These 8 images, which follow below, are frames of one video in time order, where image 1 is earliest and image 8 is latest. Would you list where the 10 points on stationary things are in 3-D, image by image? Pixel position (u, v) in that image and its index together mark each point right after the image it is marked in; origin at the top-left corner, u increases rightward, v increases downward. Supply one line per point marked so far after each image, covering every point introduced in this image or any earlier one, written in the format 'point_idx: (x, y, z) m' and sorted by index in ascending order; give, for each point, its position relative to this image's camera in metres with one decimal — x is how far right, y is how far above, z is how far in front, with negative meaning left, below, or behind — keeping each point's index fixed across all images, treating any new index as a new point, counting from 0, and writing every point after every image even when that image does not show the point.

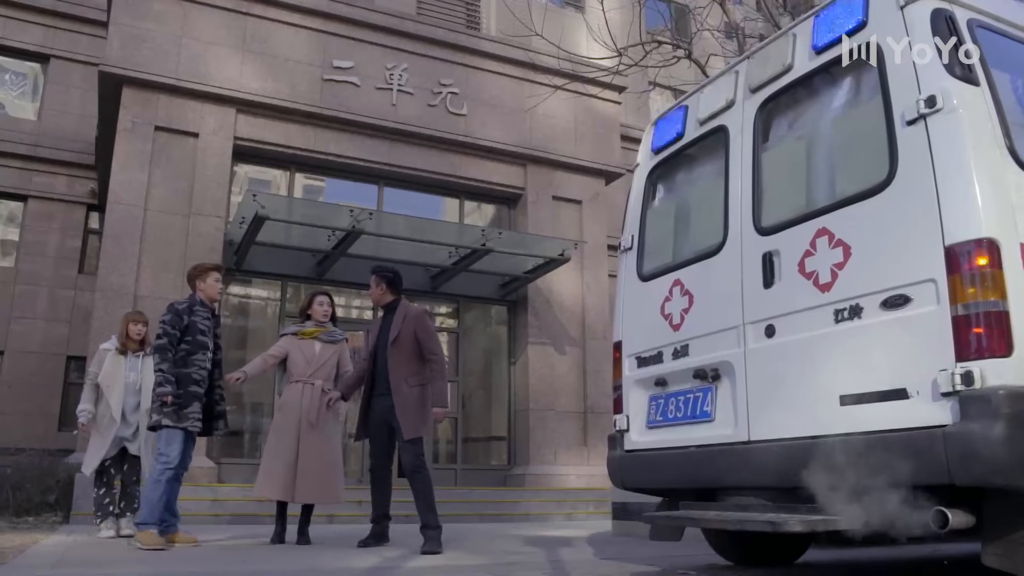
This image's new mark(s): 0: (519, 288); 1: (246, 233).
0: (+0.1, 0.0, +13.2) m
1: (-3.4, +0.7, +10.7) m
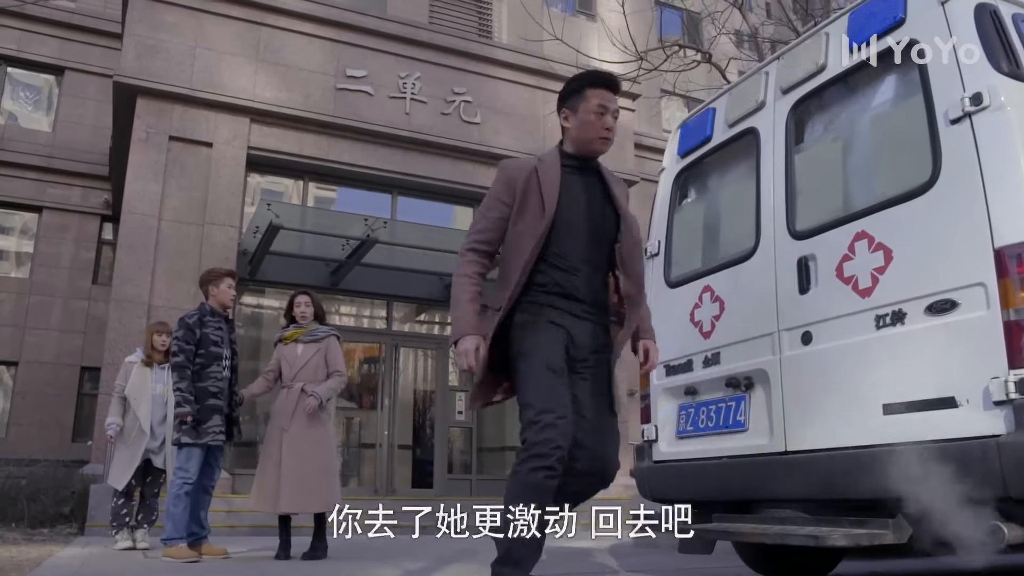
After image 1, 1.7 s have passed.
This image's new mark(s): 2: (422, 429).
0: (+0.3, -0.1, +13.1) m
1: (-3.2, +0.6, +10.7) m
2: (-1.4, -2.1, +12.5) m
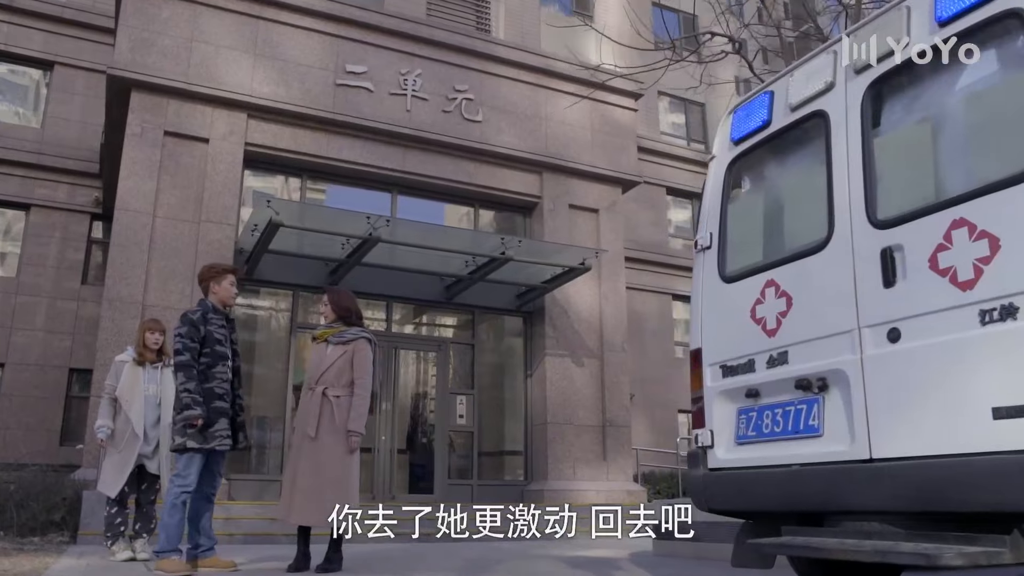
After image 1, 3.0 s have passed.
0: (+0.4, -0.2, +12.9) m
1: (-3.2, +0.6, +10.4) m
2: (-1.3, -2.1, +12.2) m
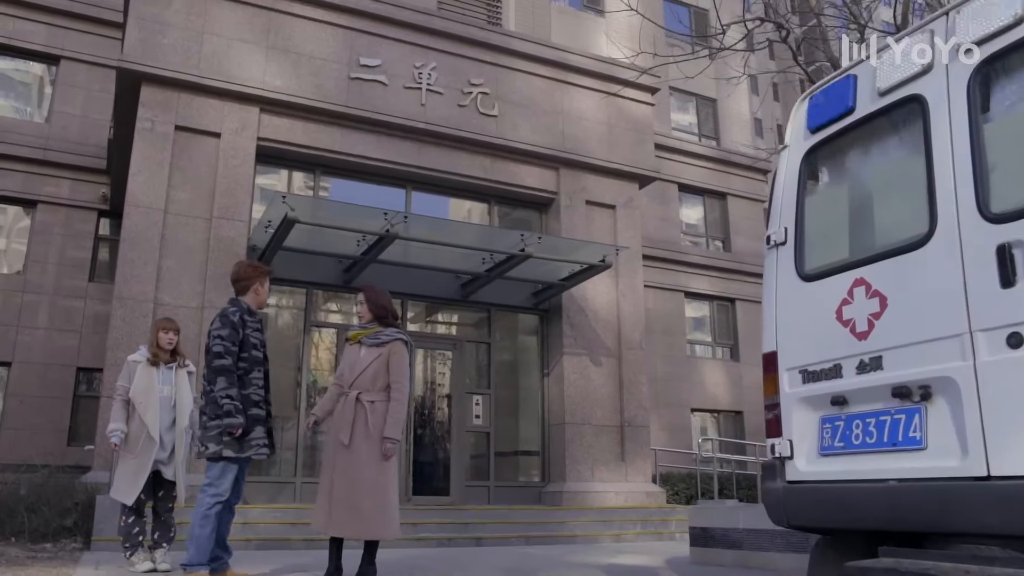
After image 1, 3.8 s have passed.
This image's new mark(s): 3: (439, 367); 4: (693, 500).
0: (+0.6, -0.1, +12.6) m
1: (-2.9, +0.6, +10.2) m
2: (-1.1, -2.1, +12.0) m
3: (-1.1, -1.2, +12.3) m
4: (+2.9, -3.3, +13.1) m
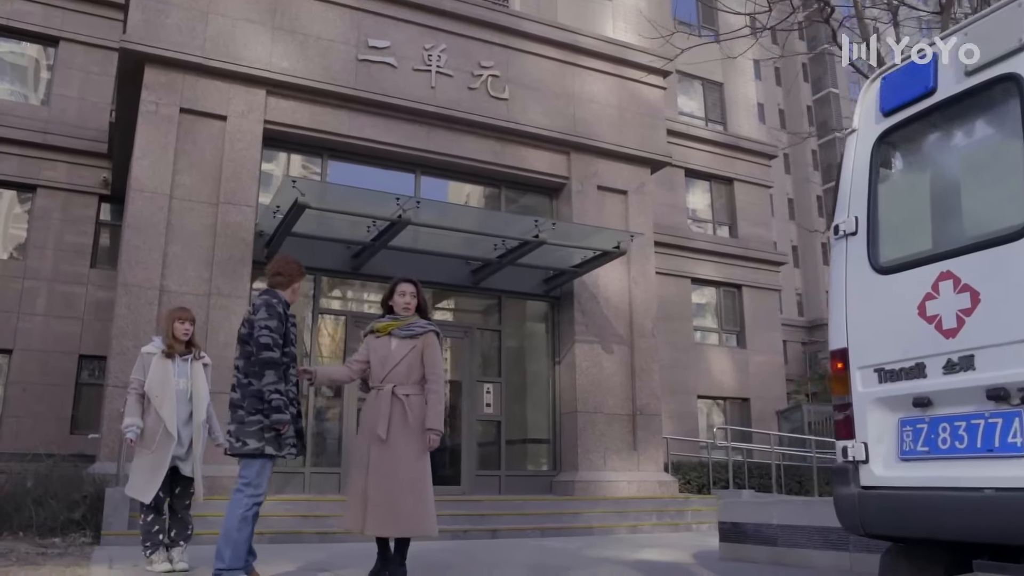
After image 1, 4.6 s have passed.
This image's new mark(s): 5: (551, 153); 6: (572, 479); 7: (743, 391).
0: (+0.8, +0.1, +12.4) m
1: (-2.8, +0.8, +9.9) m
2: (-0.9, -1.9, +11.8) m
3: (-0.9, -1.0, +12.1) m
4: (+3.0, -3.1, +12.9) m
5: (+0.6, +2.1, +12.7) m
6: (+0.8, -2.7, +11.6) m
7: (+5.5, -2.4, +19.8) m
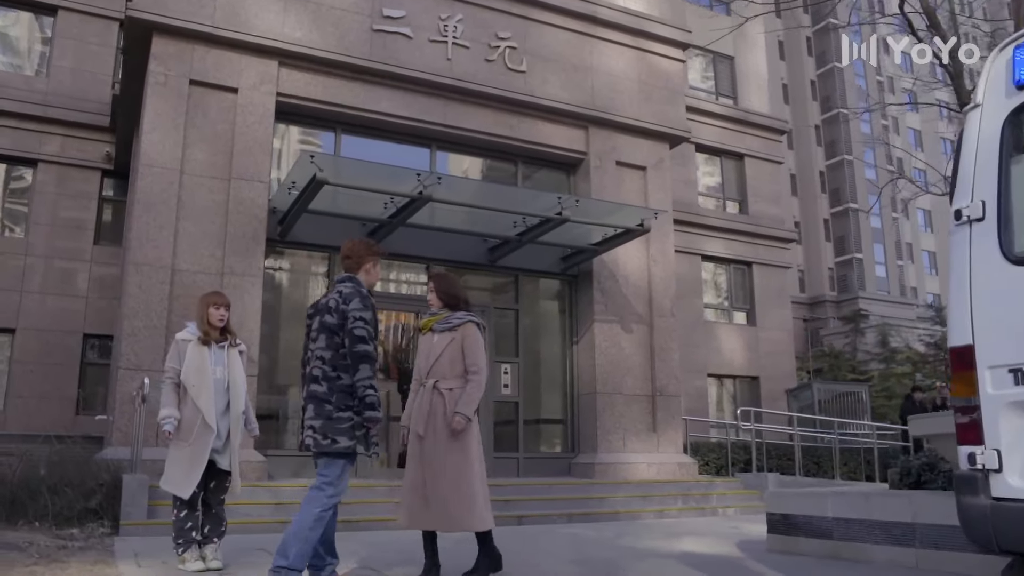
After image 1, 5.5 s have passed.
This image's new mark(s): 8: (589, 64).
0: (+1.0, +0.4, +12.1) m
1: (-2.5, +1.0, +9.6) m
2: (-0.7, -1.6, +11.6) m
3: (-0.7, -0.7, +11.8) m
4: (+3.3, -2.8, +12.8) m
5: (+0.9, +2.4, +12.4) m
6: (+1.1, -2.4, +11.4) m
7: (+5.7, -1.9, +19.6) m
8: (+1.2, +3.4, +12.5) m
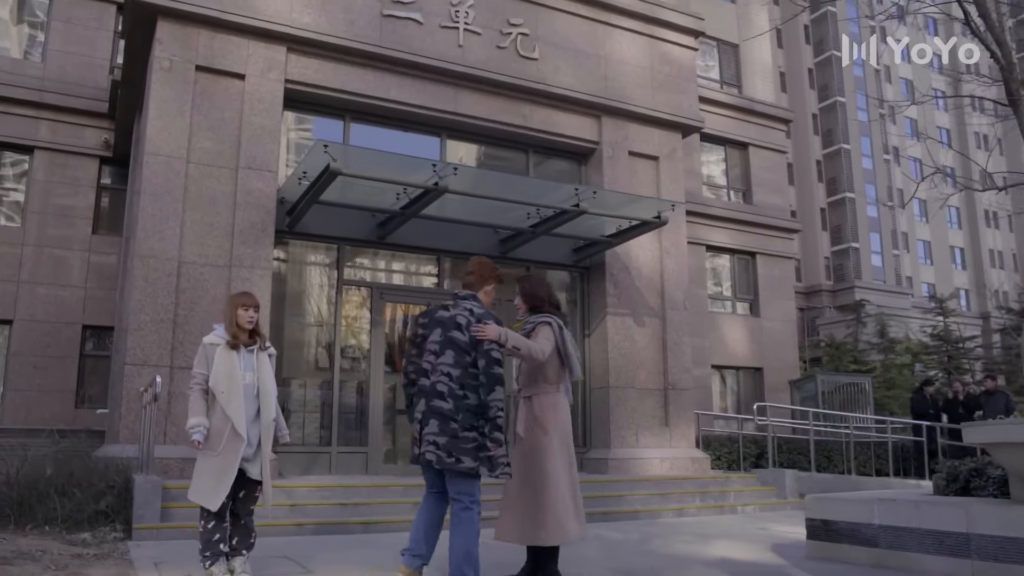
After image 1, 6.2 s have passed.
0: (+1.2, +0.5, +11.9) m
1: (-2.3, +1.1, +9.3) m
2: (-0.5, -1.5, +11.4) m
3: (-0.5, -0.6, +11.6) m
4: (+3.4, -2.7, +12.6) m
5: (+1.0, +2.5, +12.1) m
6: (+1.2, -2.3, +11.2) m
7: (+5.8, -1.7, +19.5) m
8: (+1.3, +3.5, +12.3) m
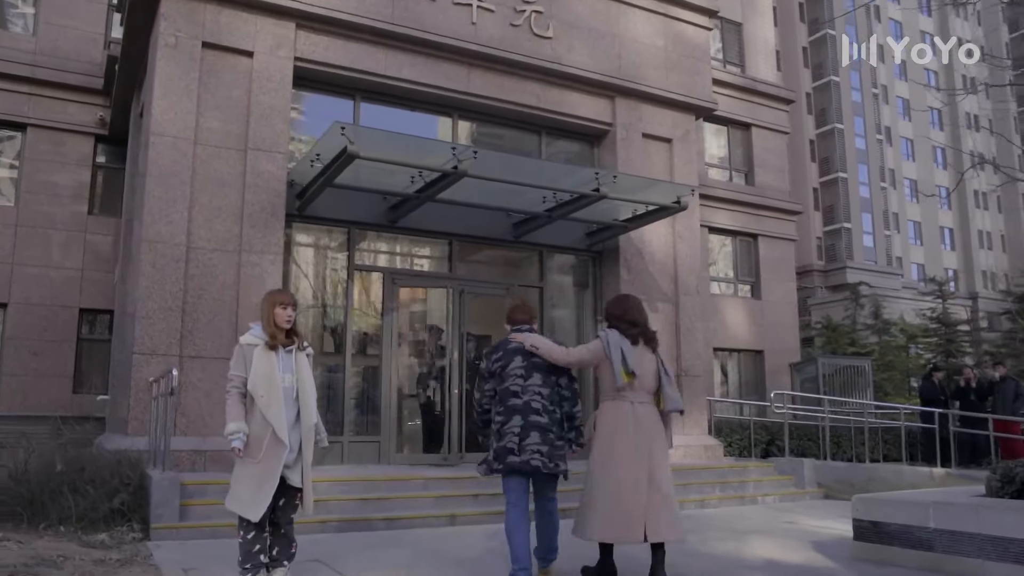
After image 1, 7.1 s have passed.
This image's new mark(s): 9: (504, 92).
0: (+1.3, +0.7, +11.7) m
1: (-2.1, +1.3, +9.0) m
2: (-0.4, -1.3, +11.2) m
3: (-0.3, -0.4, +11.4) m
4: (+3.5, -2.5, +12.5) m
5: (+1.2, +2.7, +11.8) m
6: (+1.4, -2.1, +11.1) m
7: (+5.8, -1.3, +19.4) m
8: (+1.5, +3.7, +12.0) m
9: (-0.1, +2.6, +11.1) m
